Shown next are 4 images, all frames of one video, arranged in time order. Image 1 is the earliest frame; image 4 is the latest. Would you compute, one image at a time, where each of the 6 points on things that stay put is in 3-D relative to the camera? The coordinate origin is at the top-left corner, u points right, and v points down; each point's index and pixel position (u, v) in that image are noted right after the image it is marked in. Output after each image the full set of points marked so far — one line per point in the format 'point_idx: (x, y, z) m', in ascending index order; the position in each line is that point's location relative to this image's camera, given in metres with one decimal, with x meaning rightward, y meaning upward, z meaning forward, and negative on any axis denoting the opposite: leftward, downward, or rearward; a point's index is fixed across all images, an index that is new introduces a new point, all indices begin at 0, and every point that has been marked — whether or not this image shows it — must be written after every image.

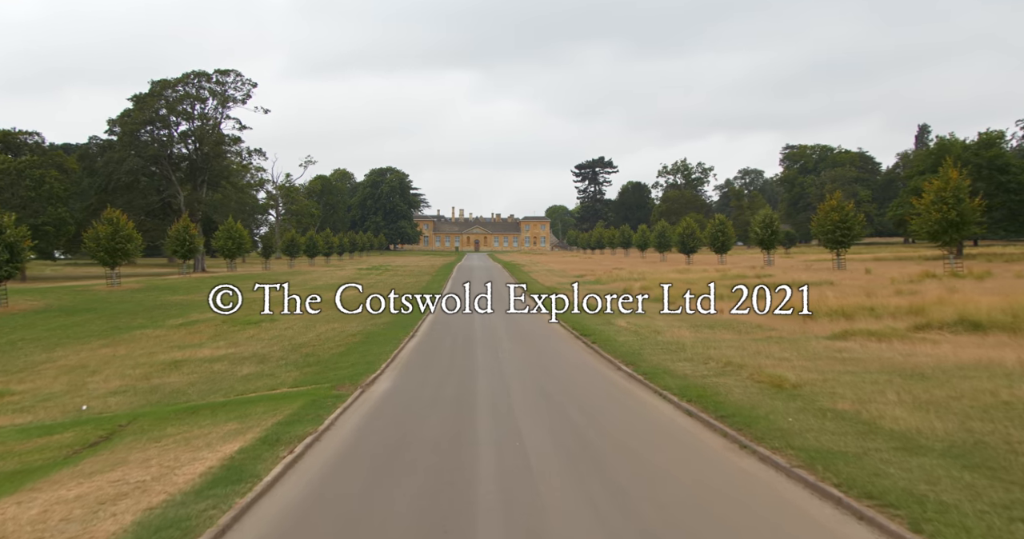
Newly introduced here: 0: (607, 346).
0: (+2.2, -1.8, +19.2) m
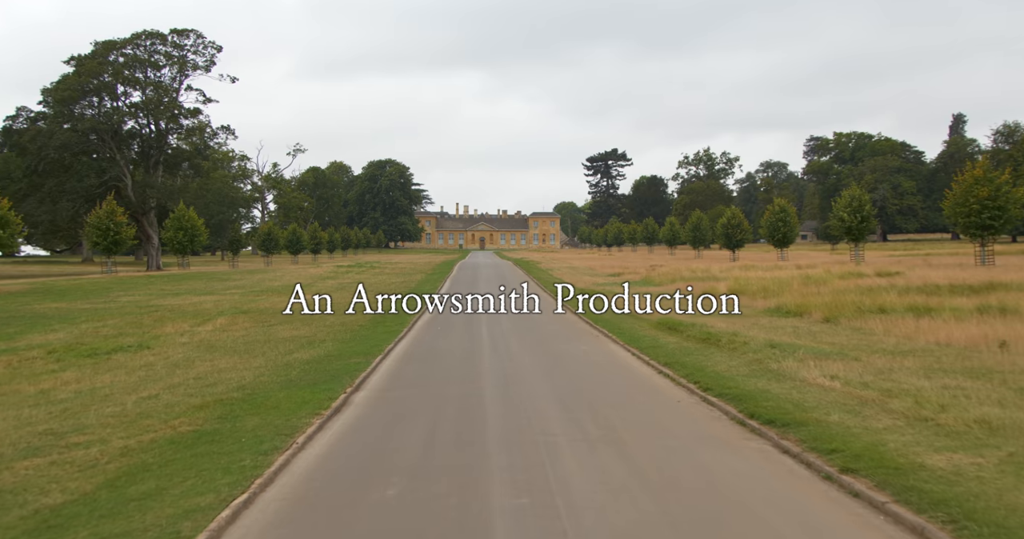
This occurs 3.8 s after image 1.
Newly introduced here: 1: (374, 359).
0: (+2.8, -1.6, +5.8) m
1: (-2.5, -1.6, +15.3) m
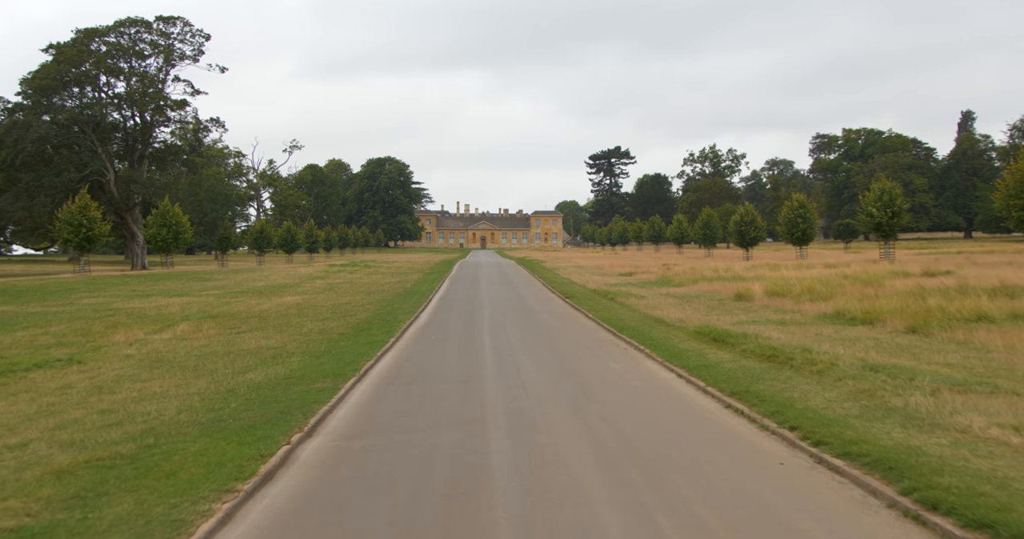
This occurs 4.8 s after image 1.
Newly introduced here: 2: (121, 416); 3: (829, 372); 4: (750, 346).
0: (+3.0, -1.5, +2.3) m
1: (-2.4, -1.6, +11.8) m
2: (-4.6, -1.7, +9.9) m
3: (+4.0, -1.3, +10.6) m
4: (+3.9, -1.3, +13.7) m
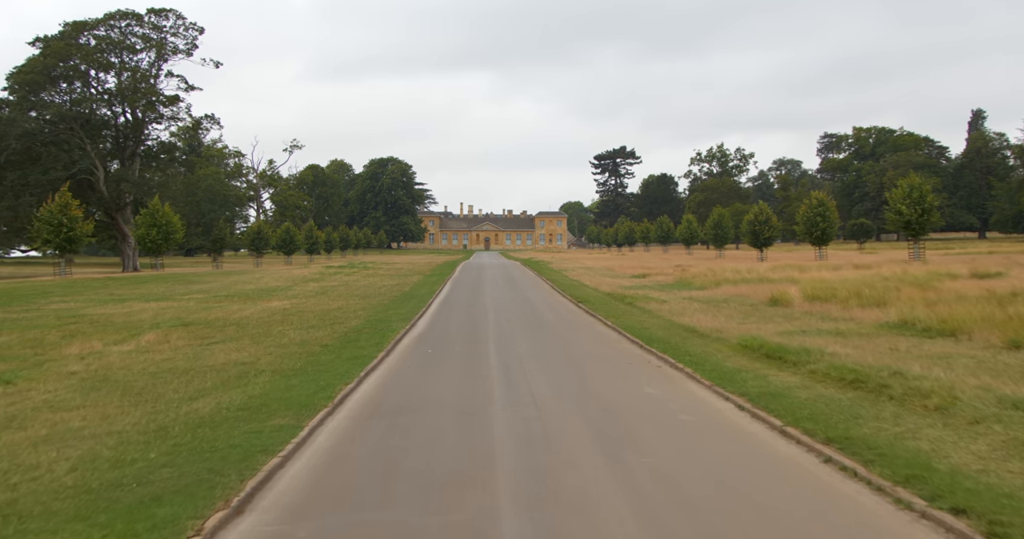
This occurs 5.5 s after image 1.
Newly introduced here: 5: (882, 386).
0: (+3.1, -1.5, -0.4) m
1: (-2.2, -1.6, +9.2) m
2: (-4.5, -1.8, +7.3) m
3: (+4.2, -1.3, +8.0) m
4: (+4.1, -1.3, +11.1) m
5: (+4.1, -1.3, +9.4) m
